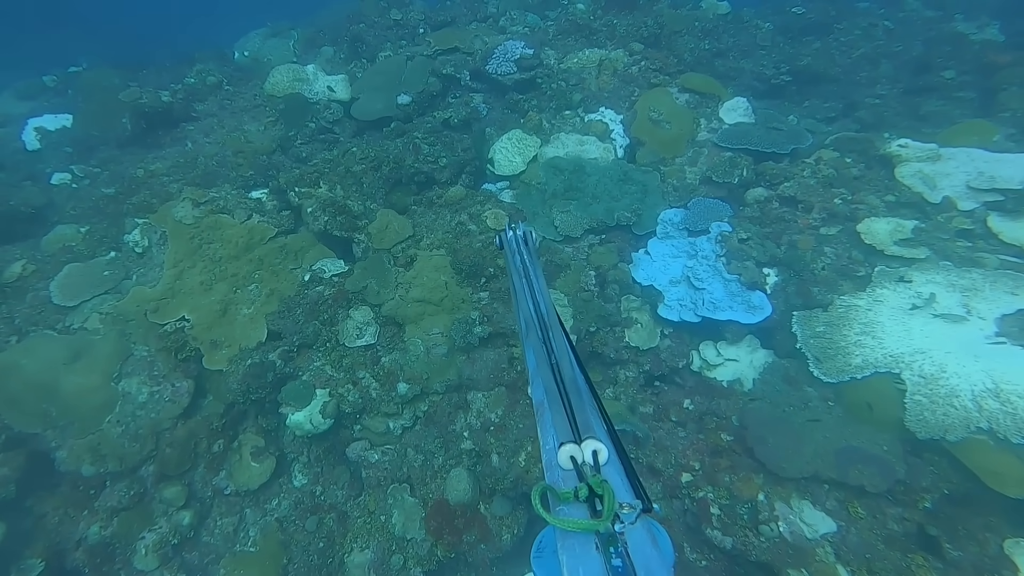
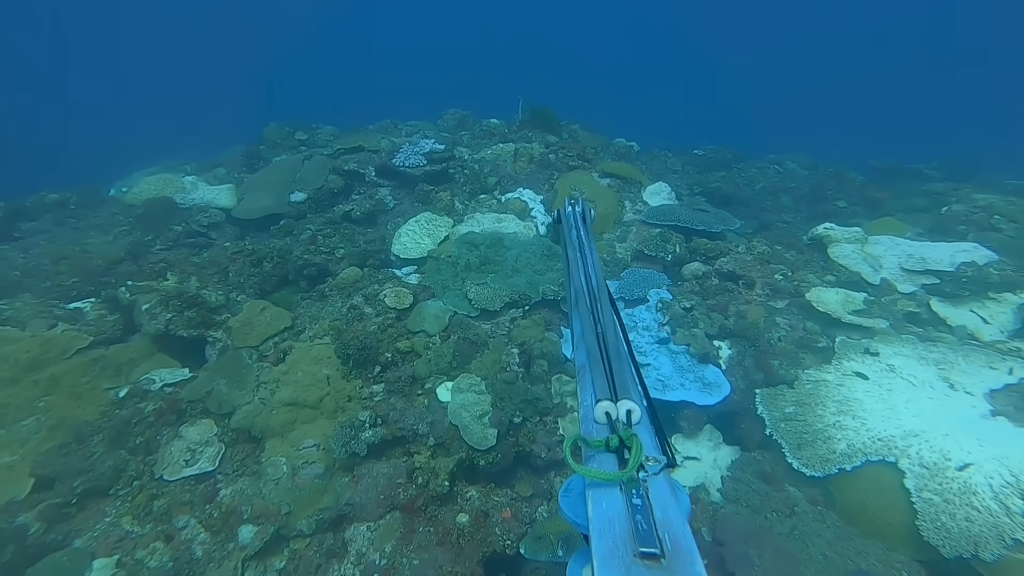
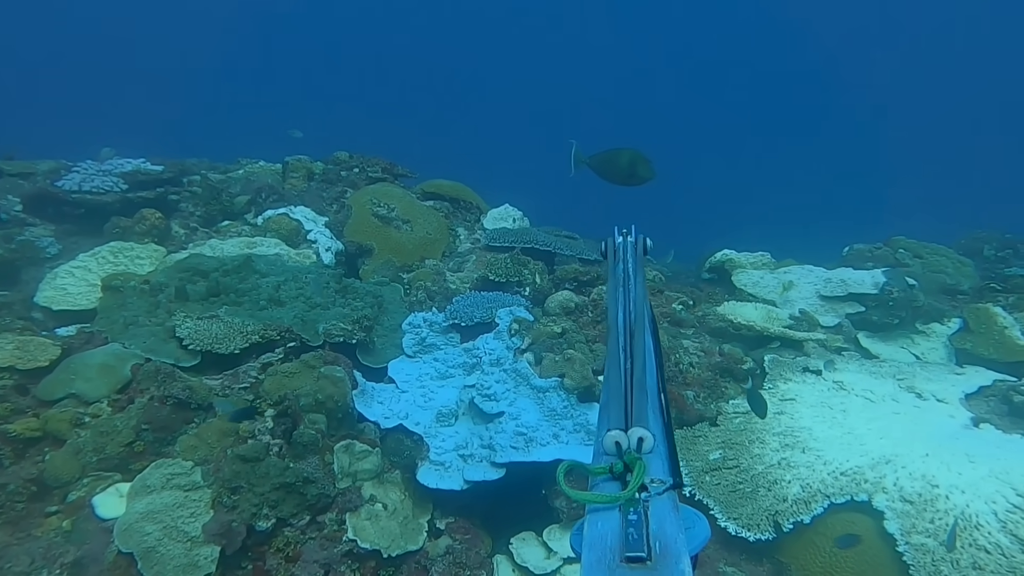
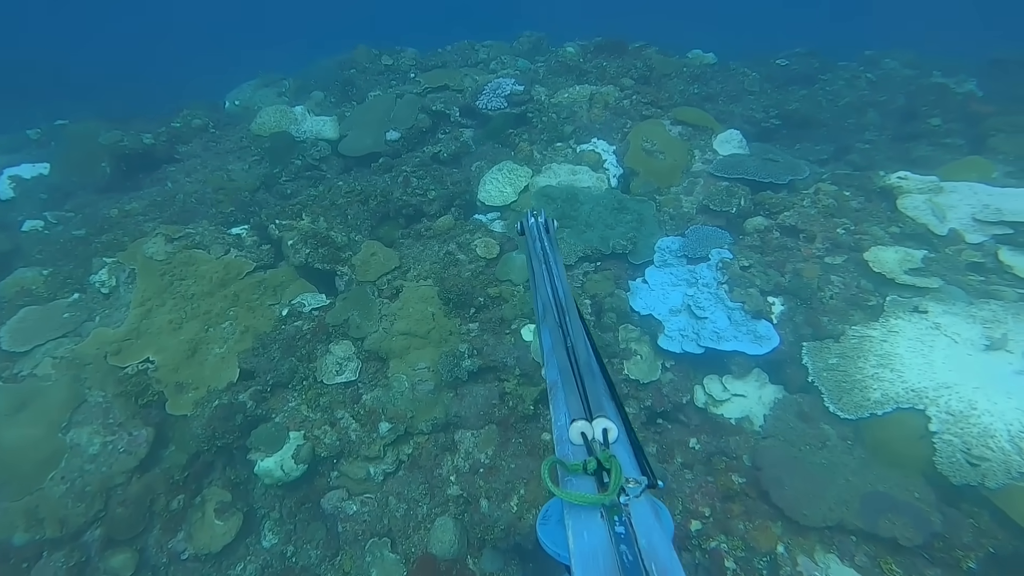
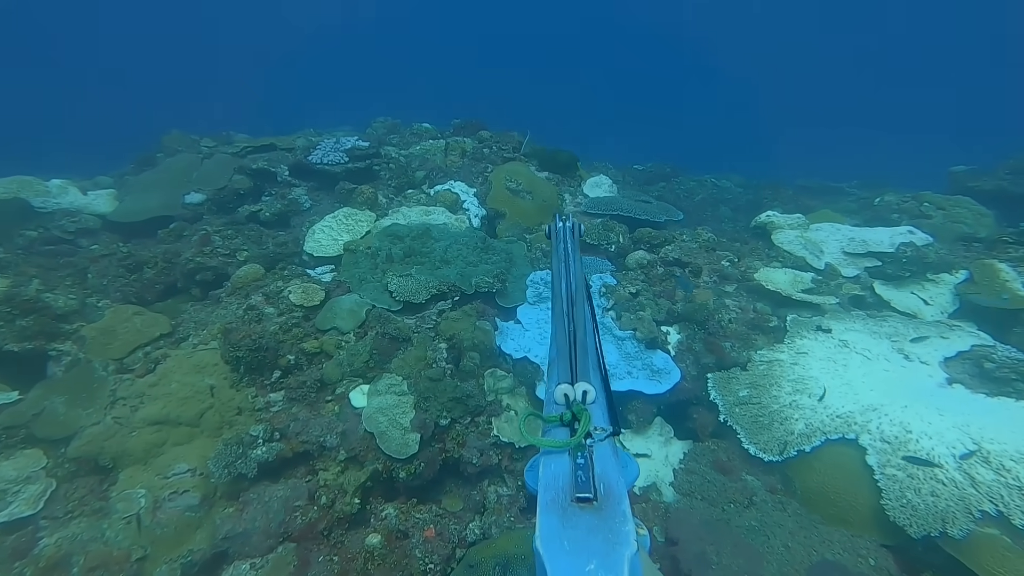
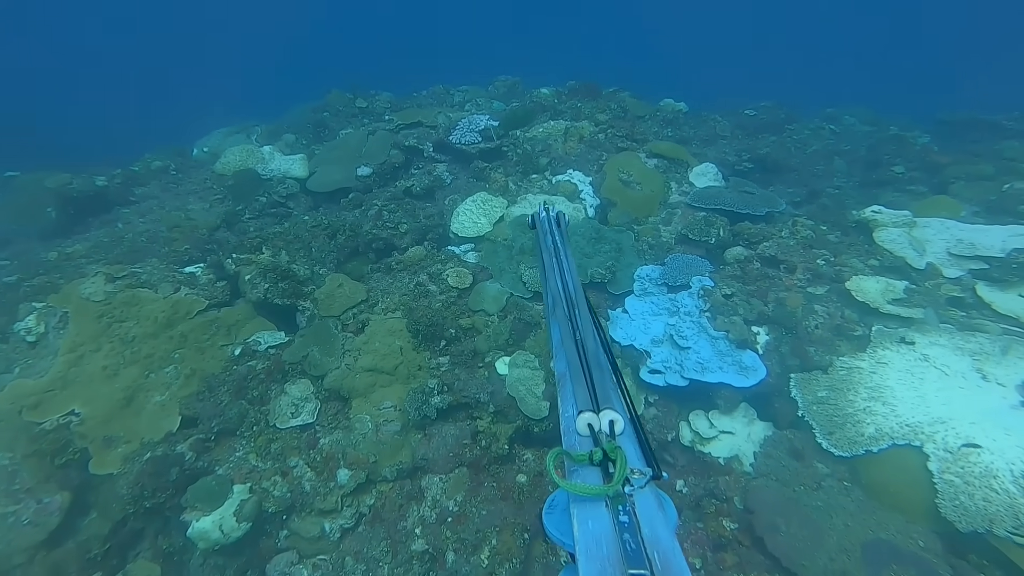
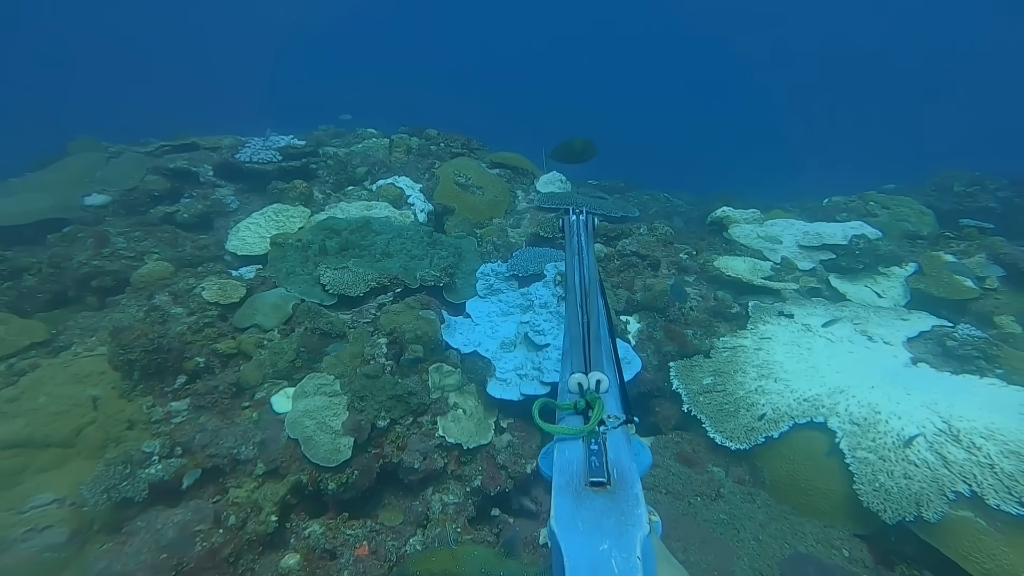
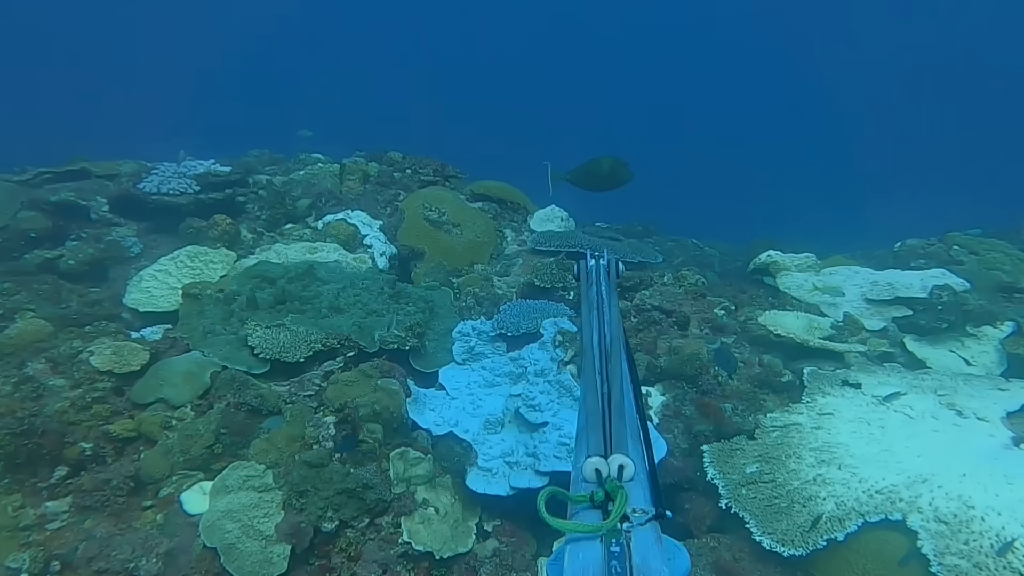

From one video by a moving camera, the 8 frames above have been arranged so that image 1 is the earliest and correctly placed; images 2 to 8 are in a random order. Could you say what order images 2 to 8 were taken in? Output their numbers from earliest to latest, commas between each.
4, 6, 2, 5, 7, 8, 3
